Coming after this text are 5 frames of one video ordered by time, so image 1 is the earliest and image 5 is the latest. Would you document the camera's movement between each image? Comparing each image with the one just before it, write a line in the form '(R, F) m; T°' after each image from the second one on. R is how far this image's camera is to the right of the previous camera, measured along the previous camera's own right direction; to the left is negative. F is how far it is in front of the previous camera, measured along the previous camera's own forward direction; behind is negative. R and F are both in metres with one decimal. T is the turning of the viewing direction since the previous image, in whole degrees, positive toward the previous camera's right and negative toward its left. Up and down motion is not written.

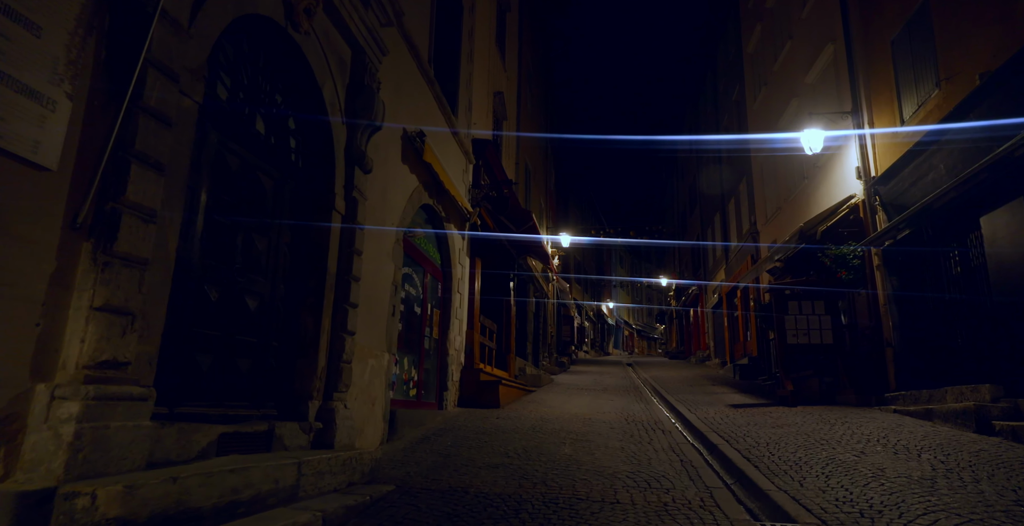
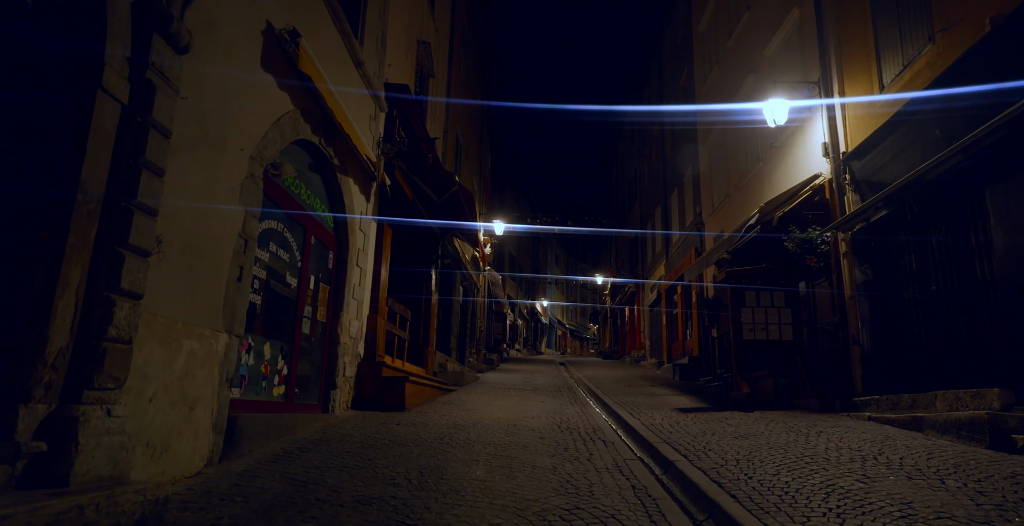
(+0.3, +2.0) m; +6°
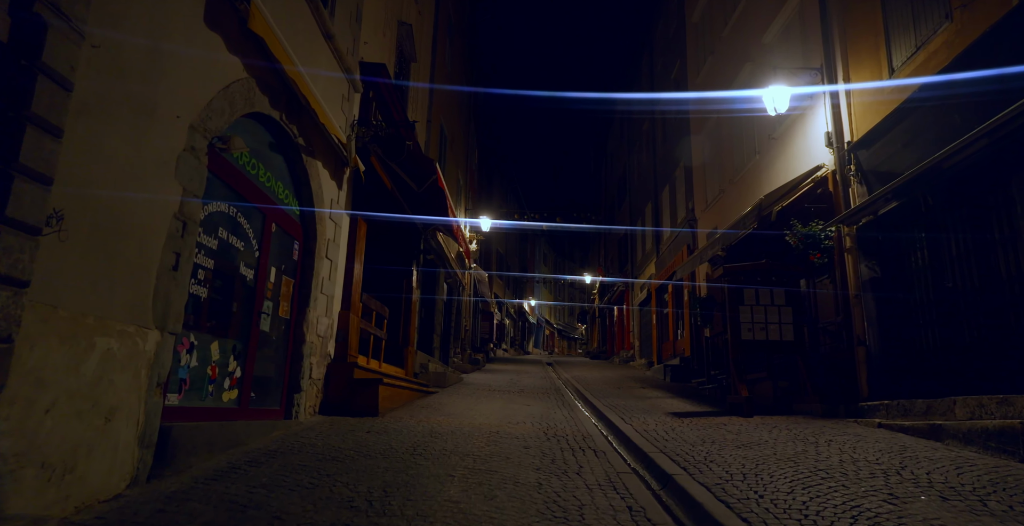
(+0.1, +0.7) m; +1°
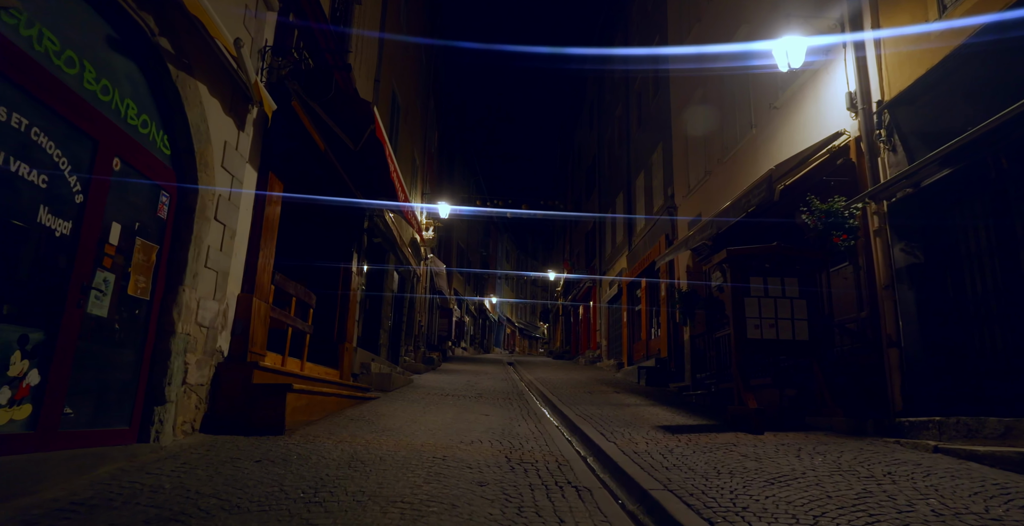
(+0.1, +1.9) m; +4°
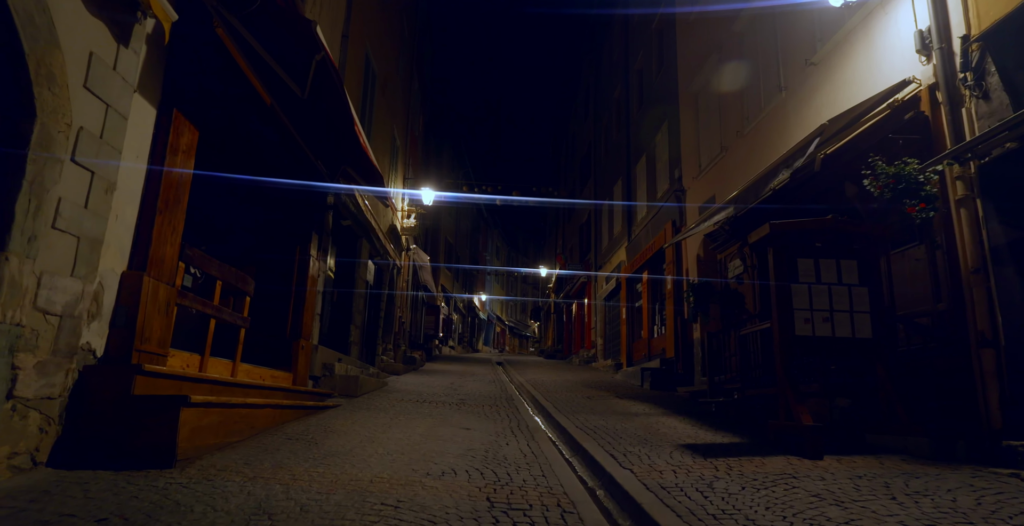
(0.0, +1.7) m; +1°
